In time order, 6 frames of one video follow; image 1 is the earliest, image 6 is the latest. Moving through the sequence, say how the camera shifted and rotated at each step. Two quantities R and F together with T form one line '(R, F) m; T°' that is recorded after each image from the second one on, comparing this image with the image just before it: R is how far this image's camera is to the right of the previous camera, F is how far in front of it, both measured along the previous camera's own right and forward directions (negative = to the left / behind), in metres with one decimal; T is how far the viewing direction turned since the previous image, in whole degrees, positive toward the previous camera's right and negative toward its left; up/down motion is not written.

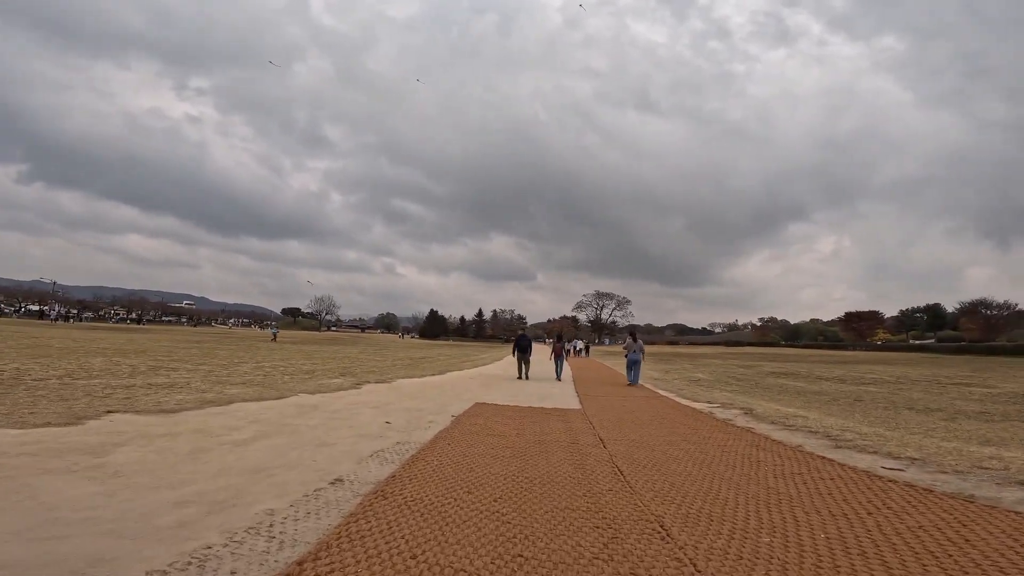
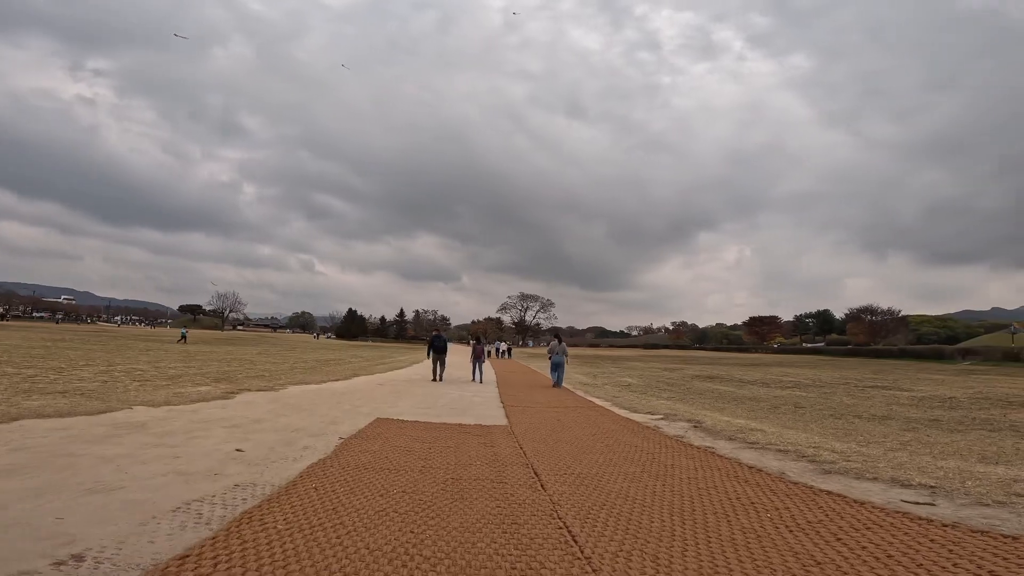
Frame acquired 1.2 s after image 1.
(+0.2, +2.0) m; +8°
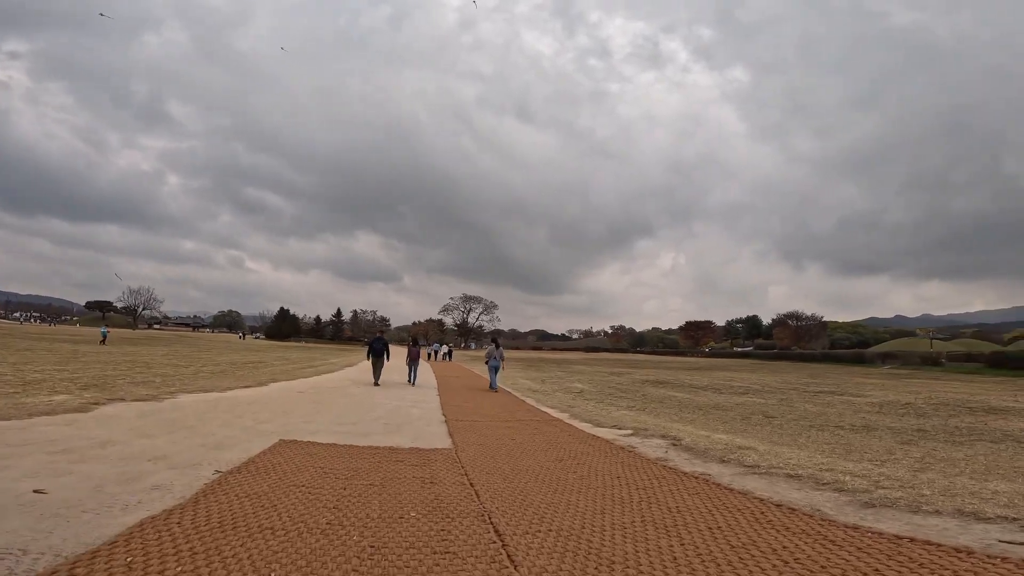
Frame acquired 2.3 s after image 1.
(-0.1, +1.8) m; +6°
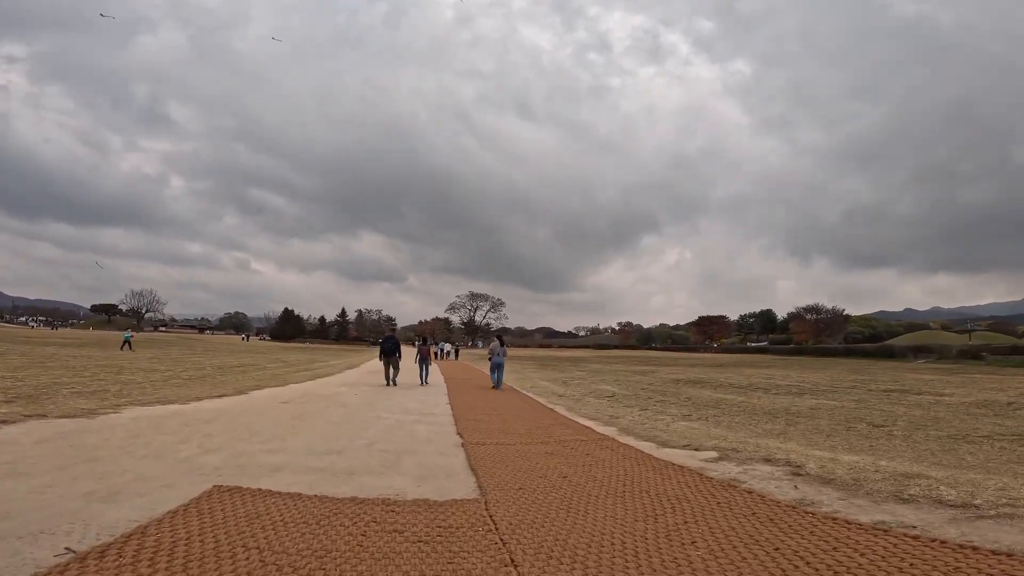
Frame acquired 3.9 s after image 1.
(-0.5, +2.5) m; -1°
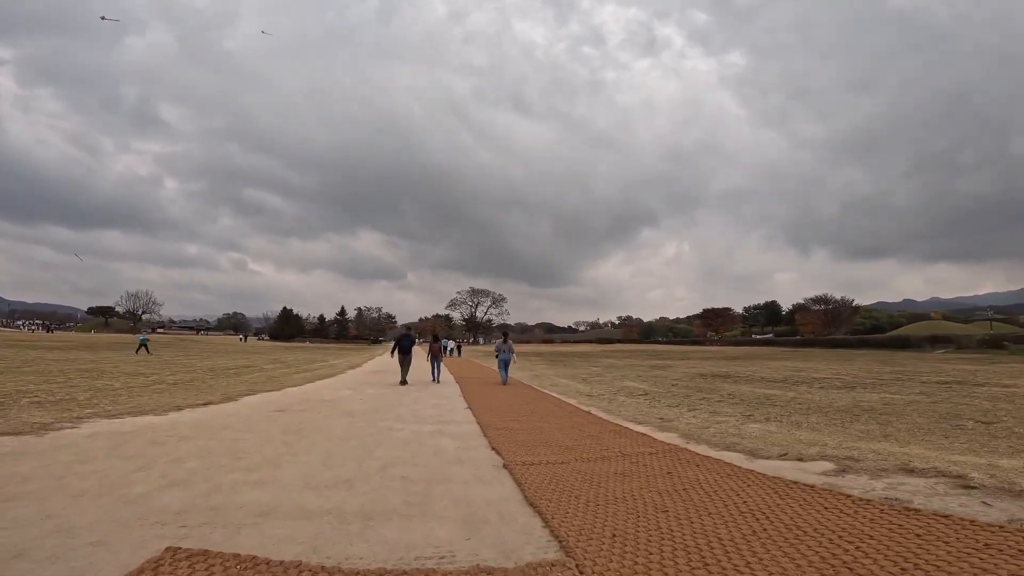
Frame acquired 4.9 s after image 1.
(-0.6, +1.6) m; 0°
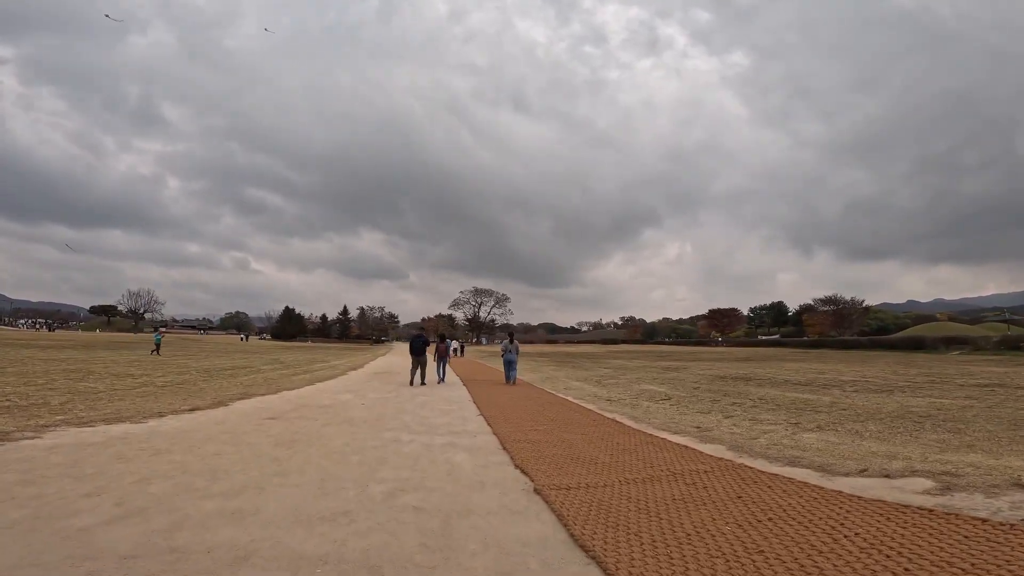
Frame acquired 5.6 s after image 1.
(-0.3, +1.0) m; 0°
